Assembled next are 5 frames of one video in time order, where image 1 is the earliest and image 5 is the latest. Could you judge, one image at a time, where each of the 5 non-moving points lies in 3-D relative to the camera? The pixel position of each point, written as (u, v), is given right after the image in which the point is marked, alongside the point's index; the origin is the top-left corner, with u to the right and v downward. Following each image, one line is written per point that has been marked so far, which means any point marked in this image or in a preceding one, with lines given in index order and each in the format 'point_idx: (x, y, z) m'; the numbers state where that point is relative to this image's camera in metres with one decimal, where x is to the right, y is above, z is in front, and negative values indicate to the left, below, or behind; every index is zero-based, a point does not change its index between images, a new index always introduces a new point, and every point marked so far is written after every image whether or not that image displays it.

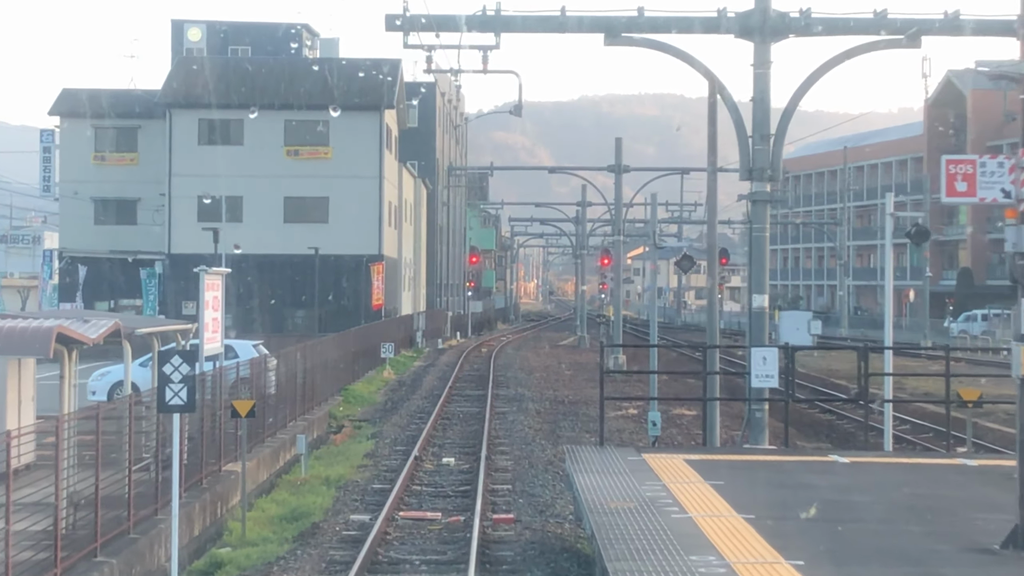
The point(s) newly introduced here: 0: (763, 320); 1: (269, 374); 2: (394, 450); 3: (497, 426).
0: (+3.1, -0.4, +13.2) m
1: (-4.0, -1.3, +17.7) m
2: (-1.8, -2.4, +15.9) m
3: (-0.3, -2.4, +18.7) m
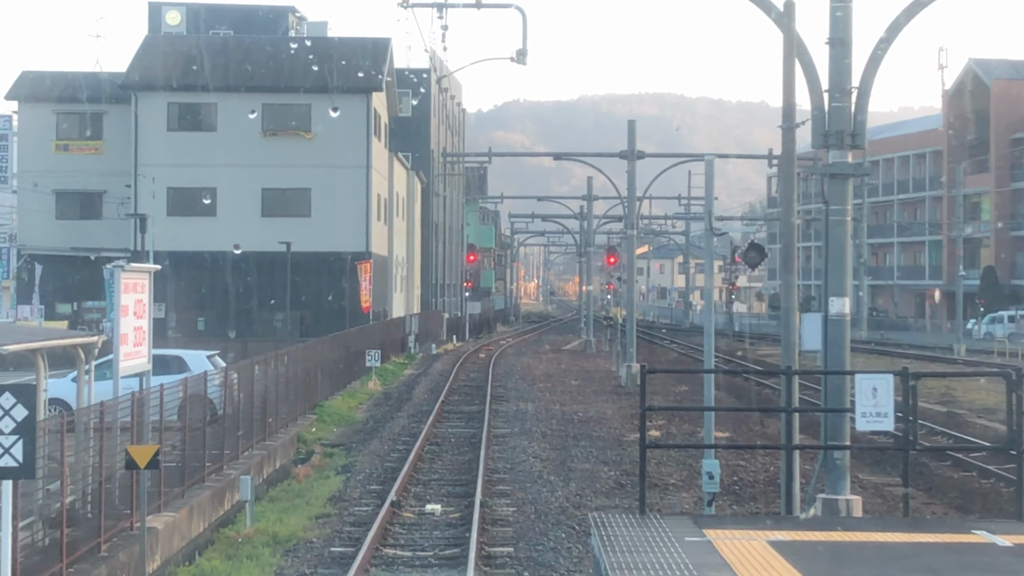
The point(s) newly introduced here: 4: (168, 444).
0: (+3.1, -0.4, +10.1) m
1: (-4.0, -1.4, +14.6) m
2: (-1.7, -2.4, +12.7) m
3: (-0.3, -2.4, +15.6) m
4: (-3.9, -1.7, +12.0) m
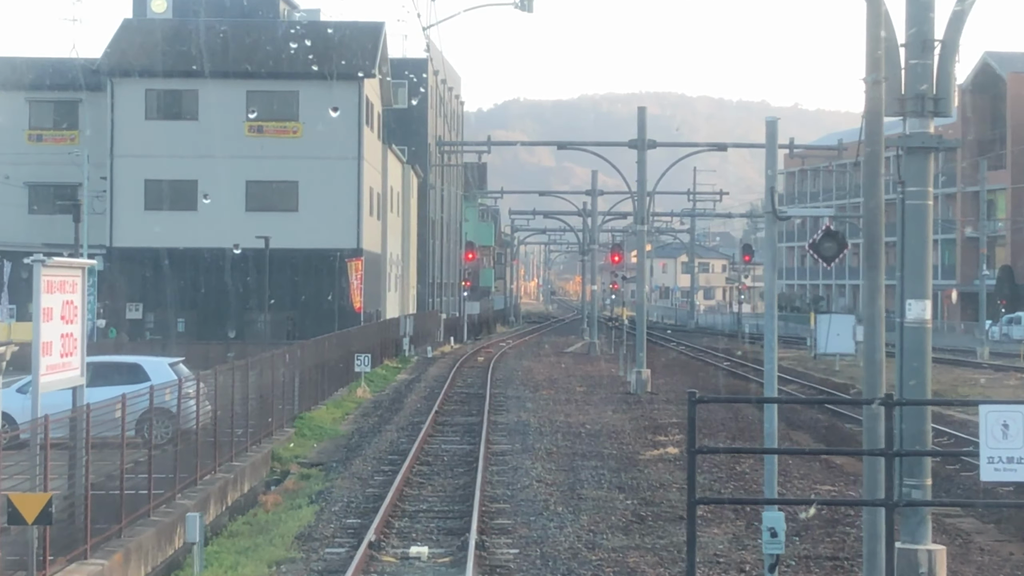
0: (+3.1, -0.4, +8.2) m
1: (-4.0, -1.3, +12.6) m
2: (-1.7, -2.4, +10.8) m
3: (-0.2, -2.4, +13.6) m
4: (-3.9, -1.7, +10.1) m
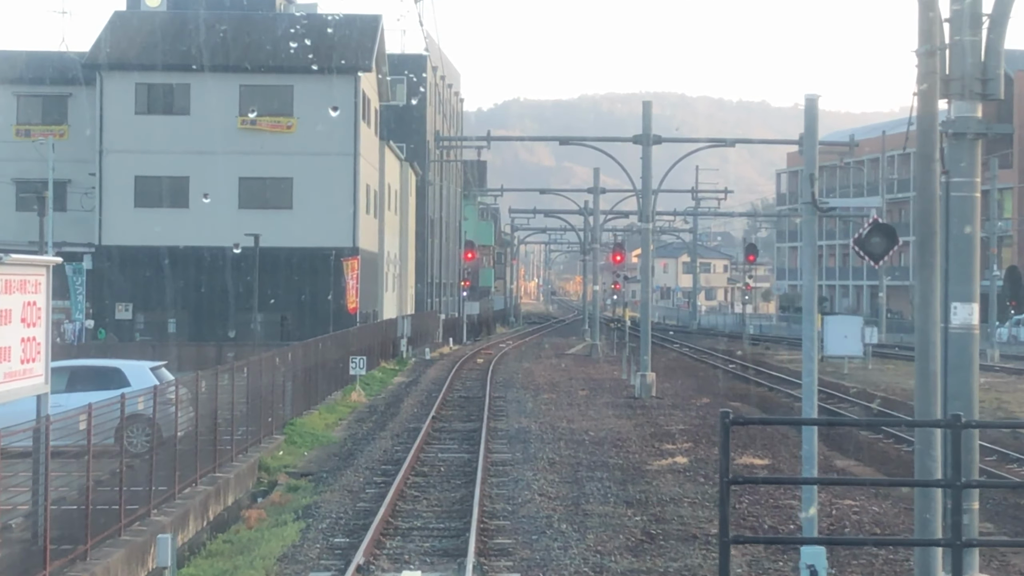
0: (+3.2, -0.4, +7.3) m
1: (-4.0, -1.4, +11.8) m
2: (-1.7, -2.4, +10.0) m
3: (-0.2, -2.4, +12.8) m
4: (-3.8, -1.7, +9.2) m
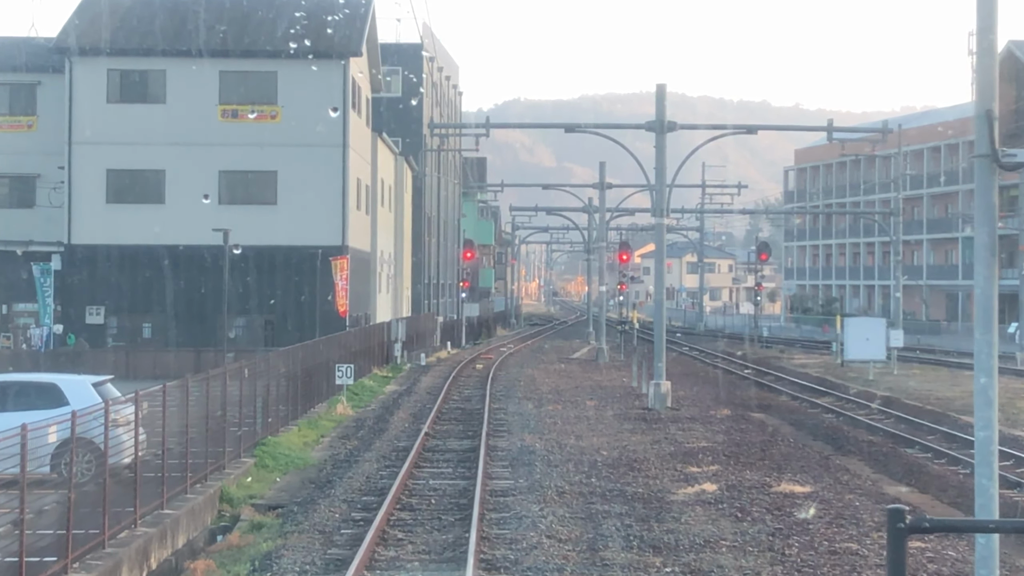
0: (+3.2, -0.4, +5.3) m
1: (-3.9, -1.4, +9.7) m
2: (-1.7, -2.4, +7.9) m
3: (-0.2, -2.4, +10.8) m
4: (-3.8, -1.7, +7.2) m
